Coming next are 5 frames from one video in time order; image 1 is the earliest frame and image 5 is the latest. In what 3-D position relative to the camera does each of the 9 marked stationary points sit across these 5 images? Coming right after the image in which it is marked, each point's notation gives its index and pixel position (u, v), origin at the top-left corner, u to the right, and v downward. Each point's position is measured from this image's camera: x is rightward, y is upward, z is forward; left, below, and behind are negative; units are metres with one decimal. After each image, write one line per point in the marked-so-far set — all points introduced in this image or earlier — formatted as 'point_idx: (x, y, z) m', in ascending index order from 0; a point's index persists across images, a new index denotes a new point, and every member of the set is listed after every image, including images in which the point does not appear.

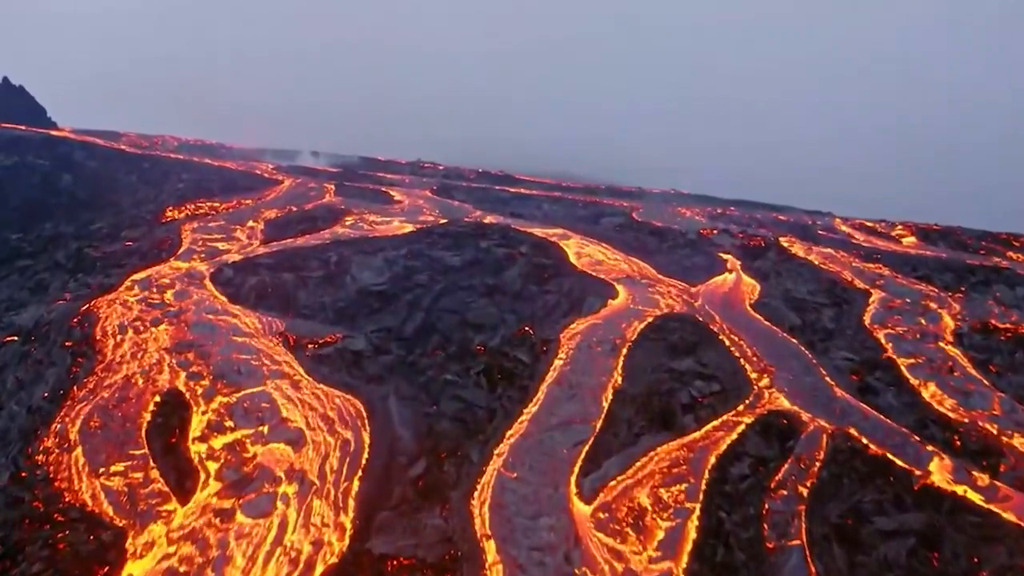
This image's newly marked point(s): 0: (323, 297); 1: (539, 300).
0: (-3.3, -0.1, +19.3) m
1: (+0.5, -0.2, +19.7) m
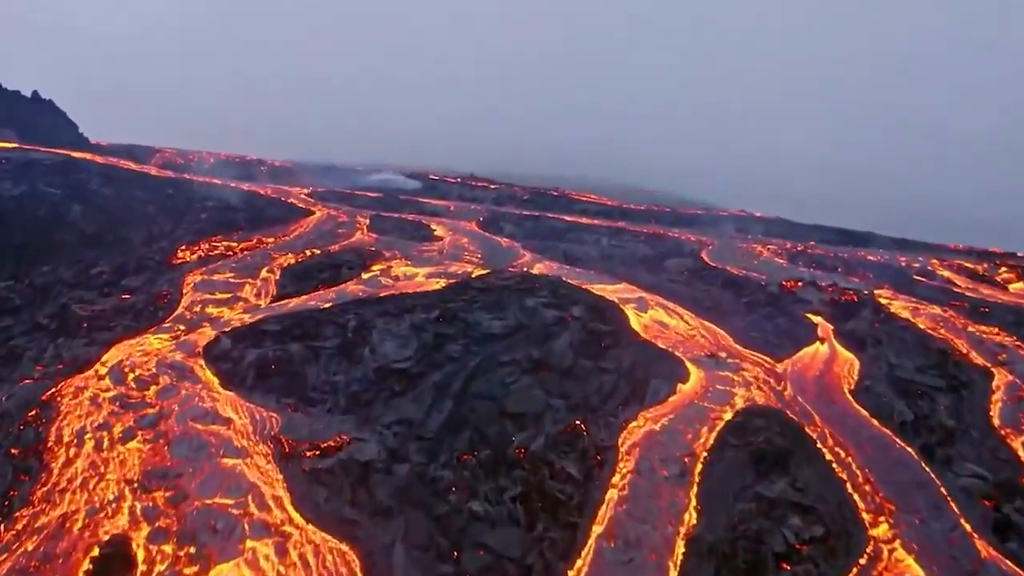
0: (-2.6, -1.3, +16.3) m
1: (+1.2, -1.4, +16.5) m
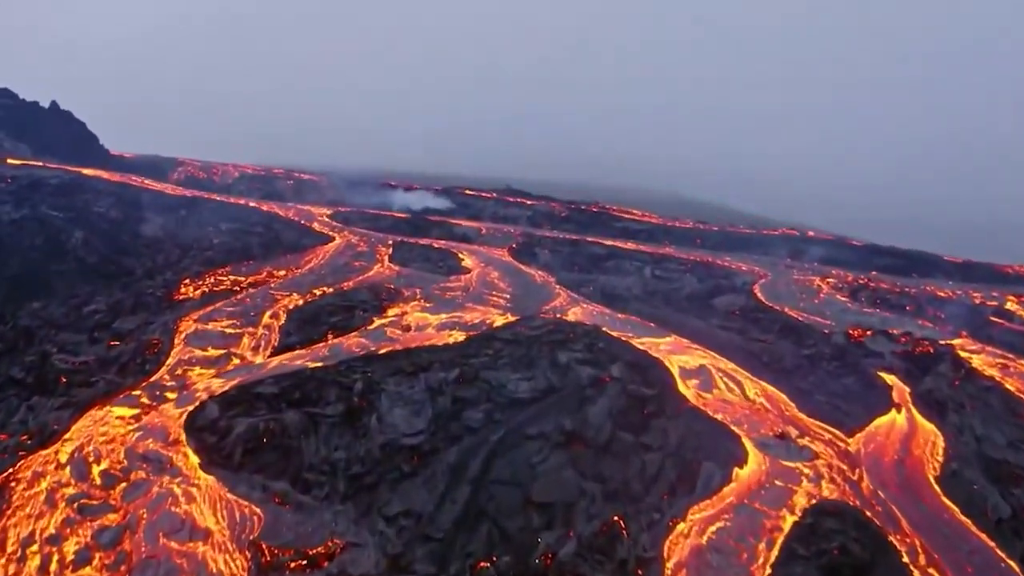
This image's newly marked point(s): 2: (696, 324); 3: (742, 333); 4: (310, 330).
0: (-2.2, -2.1, +14.2) m
1: (+1.5, -2.2, +14.2) m
2: (+3.3, -0.7, +19.9) m
3: (+4.0, -0.8, +19.5) m
4: (-3.3, -0.7, +18.3) m
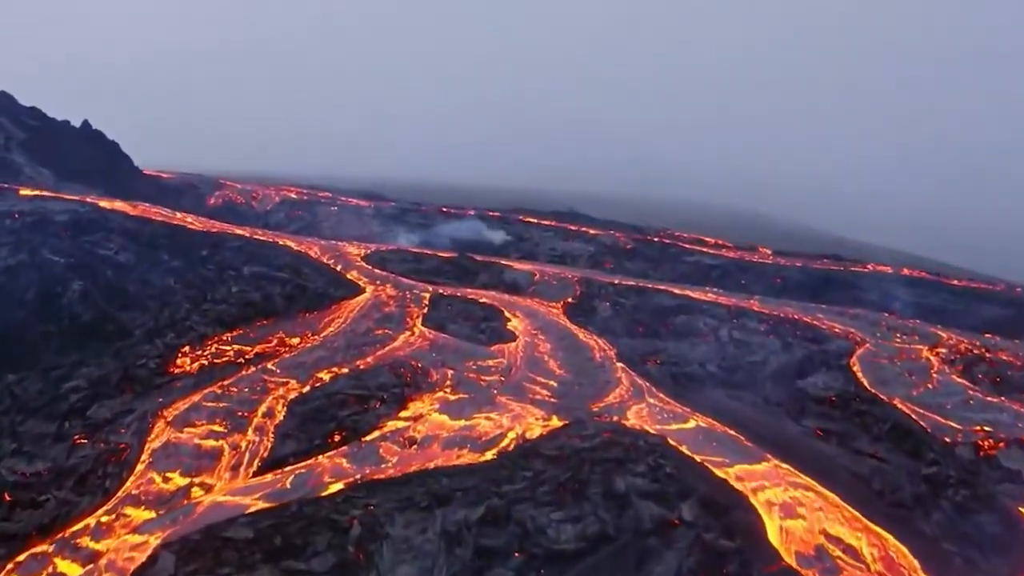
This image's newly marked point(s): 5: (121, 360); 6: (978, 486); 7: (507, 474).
0: (-1.9, -3.3, +10.9) m
1: (+1.9, -3.6, +10.7) m
2: (+4.0, -2.0, +16.2) m
3: (+4.7, -2.2, +15.9) m
4: (-2.7, -1.9, +15.1) m
5: (-6.8, -1.2, +19.3) m
6: (+6.1, -2.6, +14.8) m
7: (-0.1, -2.3, +13.5) m
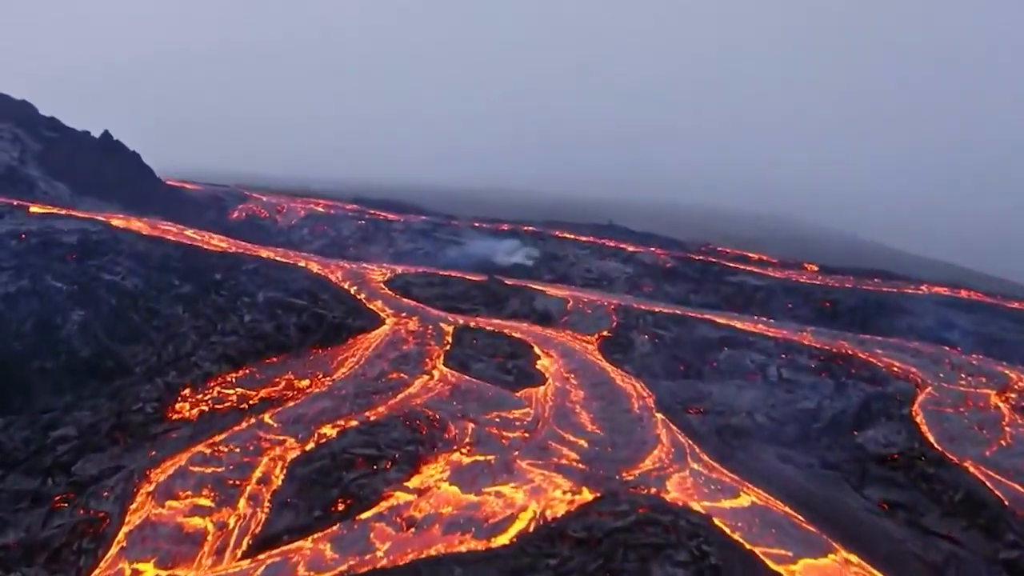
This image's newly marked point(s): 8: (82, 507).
0: (-1.8, -4.0, +9.3) m
1: (+2.0, -4.2, +8.9) m
2: (+4.3, -2.7, +14.4) m
3: (+5.0, -2.9, +14.0) m
4: (-2.4, -2.6, +13.5) m
5: (-6.3, -1.8, +17.9) m
6: (+6.4, -3.3, +12.9) m
7: (+0.2, -2.9, +11.9) m
8: (-5.3, -2.7, +13.8) m
